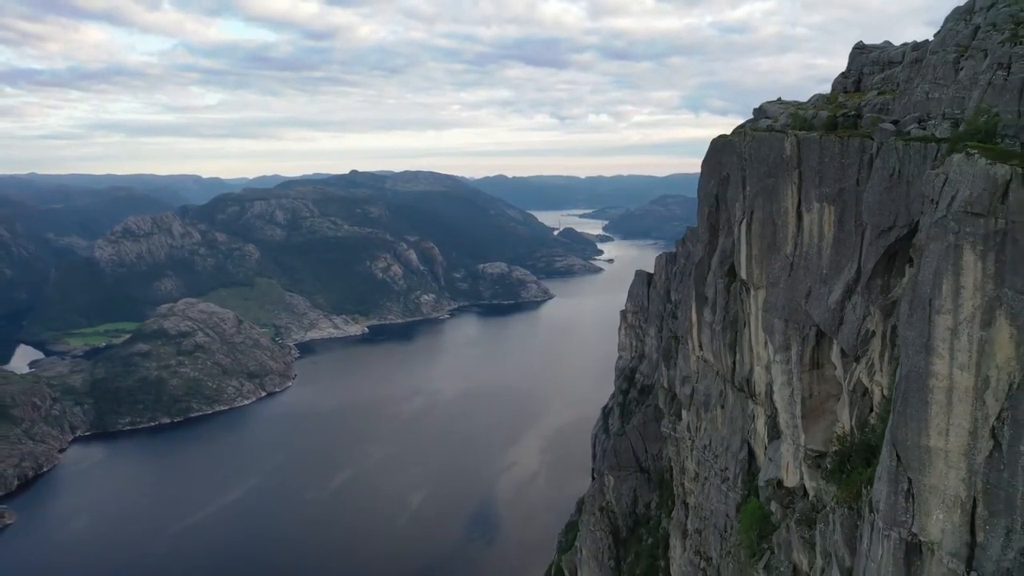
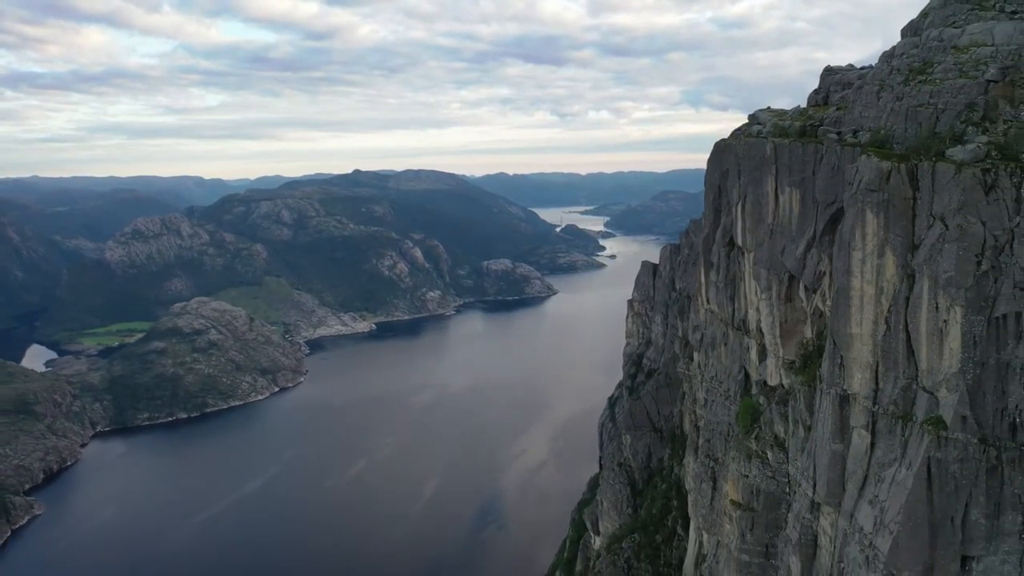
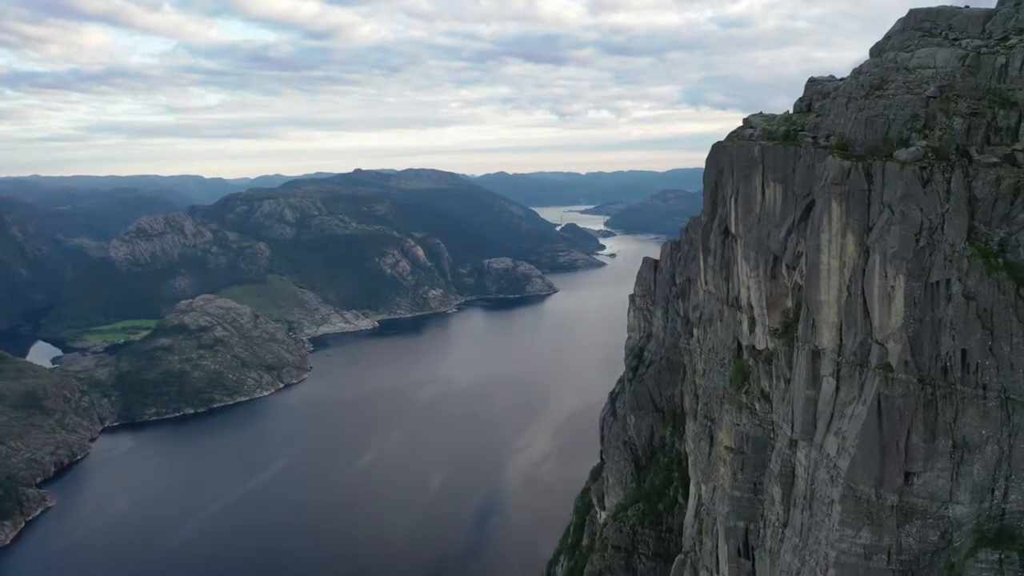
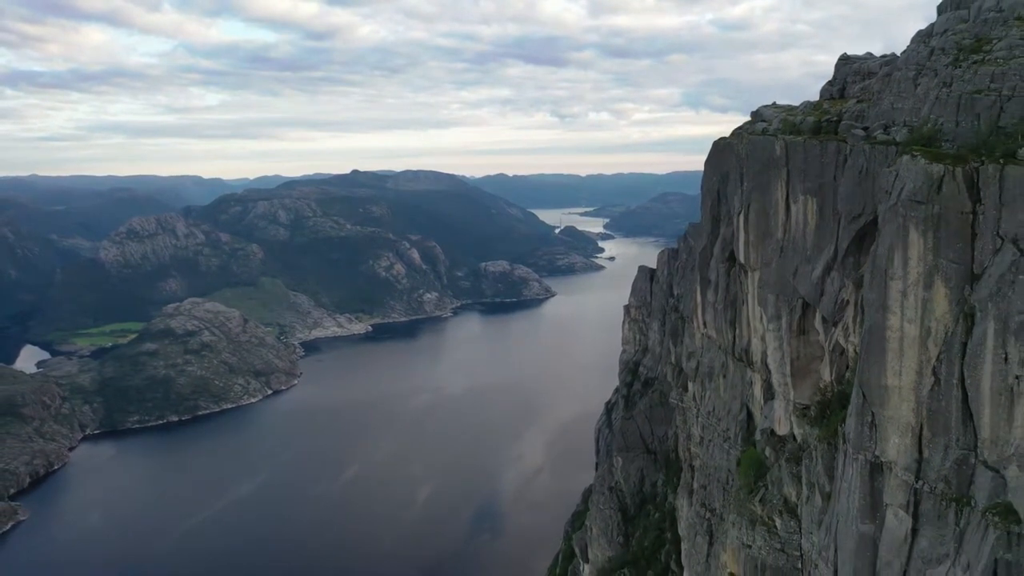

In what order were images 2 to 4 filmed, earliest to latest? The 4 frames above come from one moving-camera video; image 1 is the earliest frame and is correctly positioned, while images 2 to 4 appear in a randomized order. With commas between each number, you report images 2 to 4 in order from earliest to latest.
4, 2, 3
